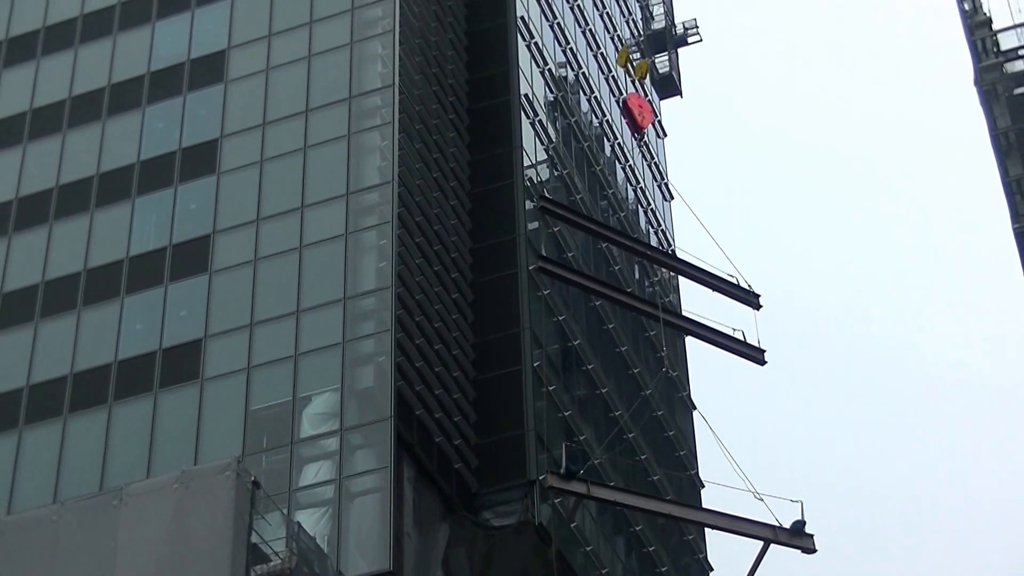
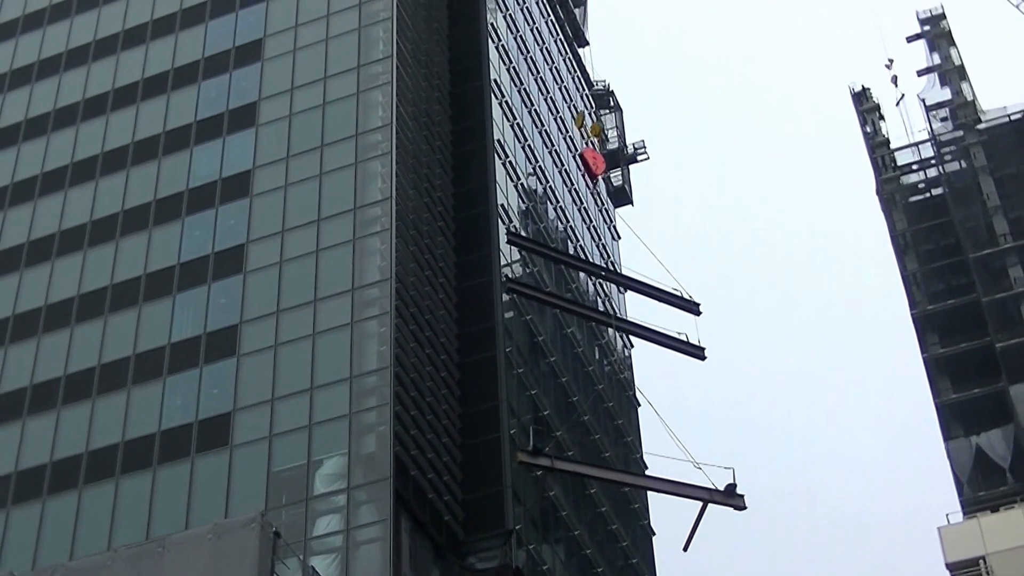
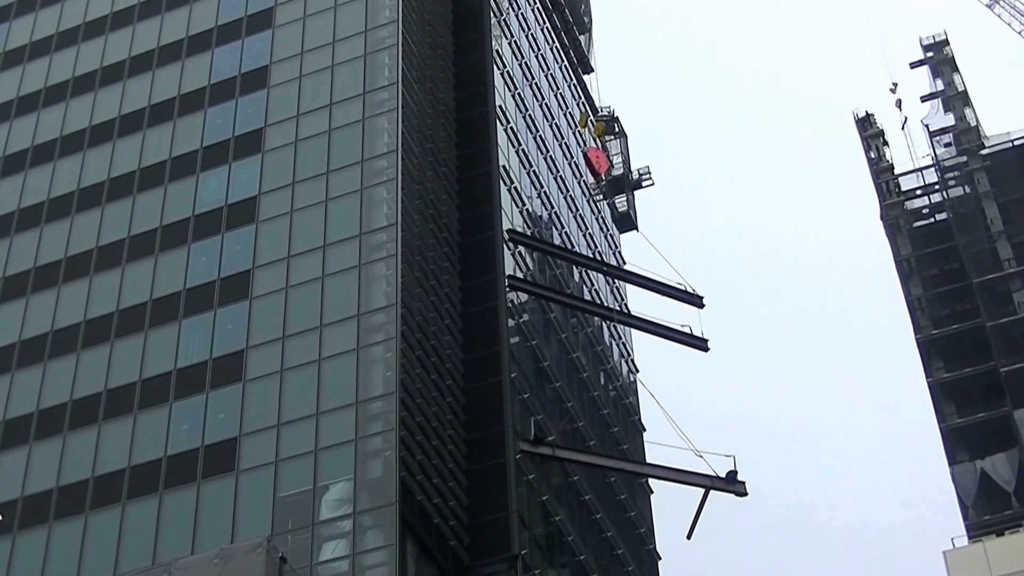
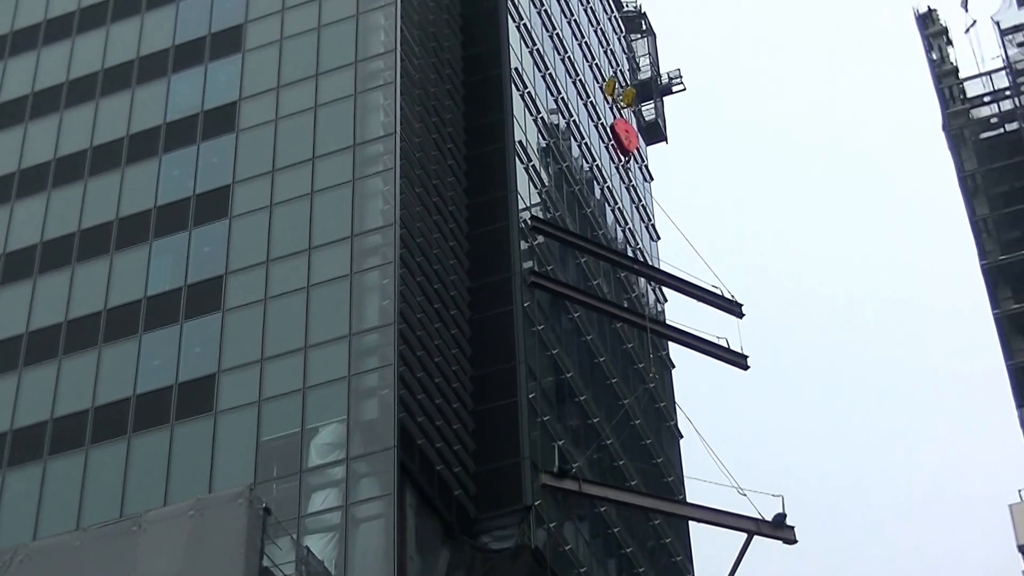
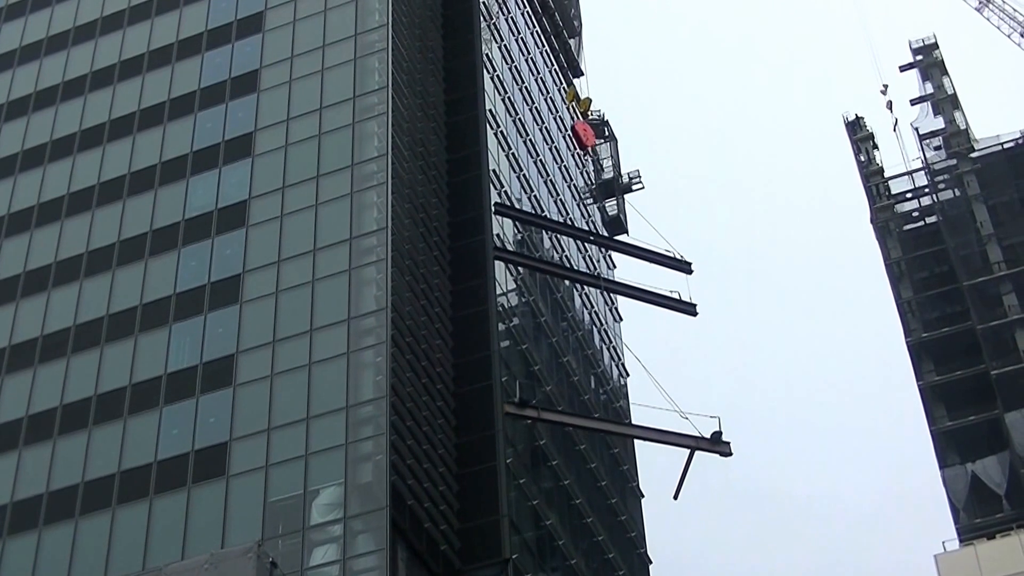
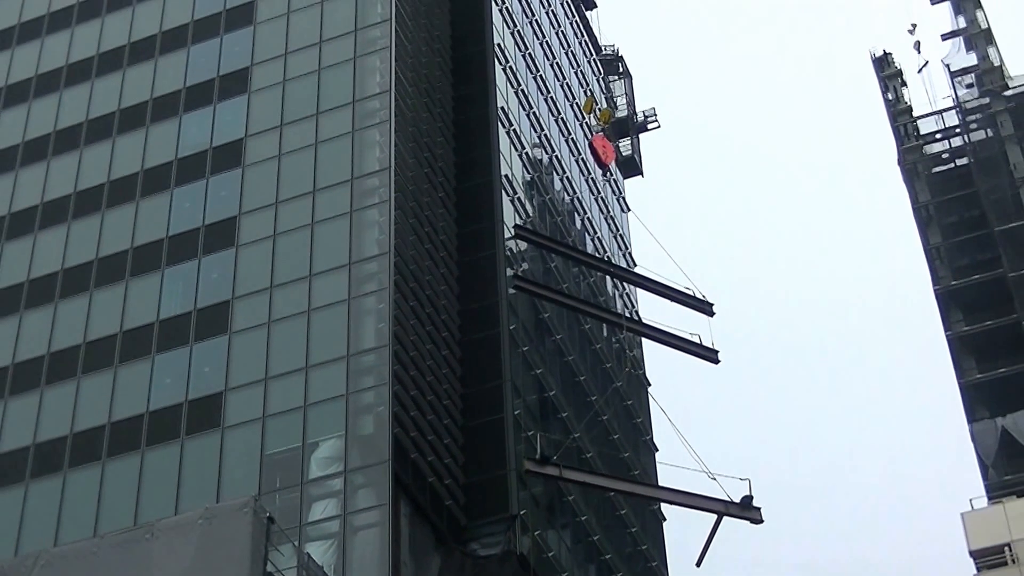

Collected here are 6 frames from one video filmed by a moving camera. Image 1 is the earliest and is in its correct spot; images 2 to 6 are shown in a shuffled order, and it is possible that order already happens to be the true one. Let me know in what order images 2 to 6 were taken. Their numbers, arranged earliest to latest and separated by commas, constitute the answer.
4, 6, 2, 3, 5
